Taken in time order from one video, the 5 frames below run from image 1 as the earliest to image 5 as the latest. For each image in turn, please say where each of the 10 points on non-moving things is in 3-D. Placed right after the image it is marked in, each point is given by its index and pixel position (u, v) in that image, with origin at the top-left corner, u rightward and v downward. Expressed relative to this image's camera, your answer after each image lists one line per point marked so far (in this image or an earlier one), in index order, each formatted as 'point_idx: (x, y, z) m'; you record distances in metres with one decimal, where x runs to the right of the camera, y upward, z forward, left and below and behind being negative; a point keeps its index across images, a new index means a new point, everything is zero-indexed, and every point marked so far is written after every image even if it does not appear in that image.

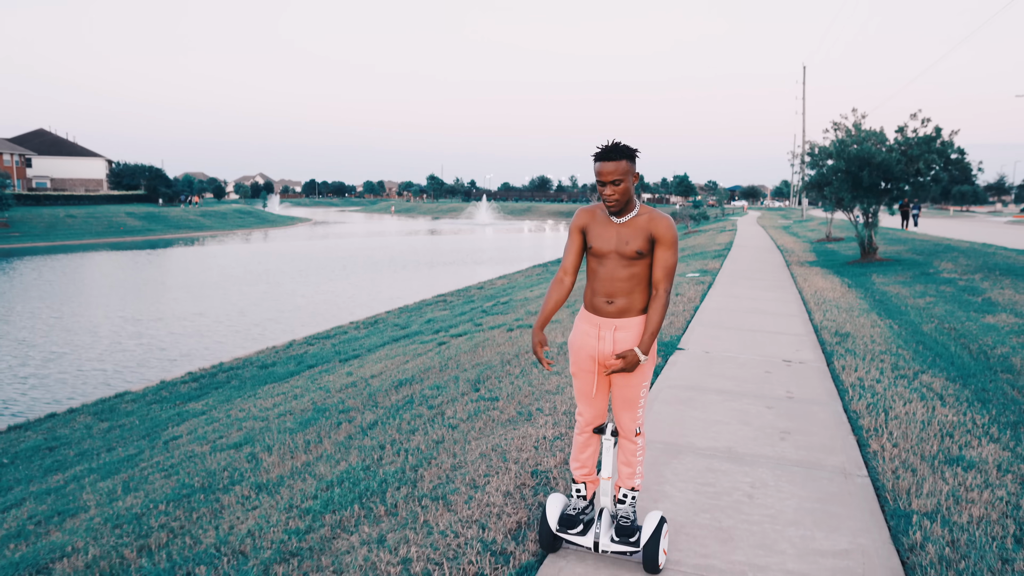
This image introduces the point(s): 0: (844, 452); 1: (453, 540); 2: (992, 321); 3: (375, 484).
0: (+1.8, -0.9, +4.1) m
1: (-0.2, -1.0, +3.1) m
2: (+5.1, -0.4, +7.9) m
3: (-0.7, -1.0, +3.9) m
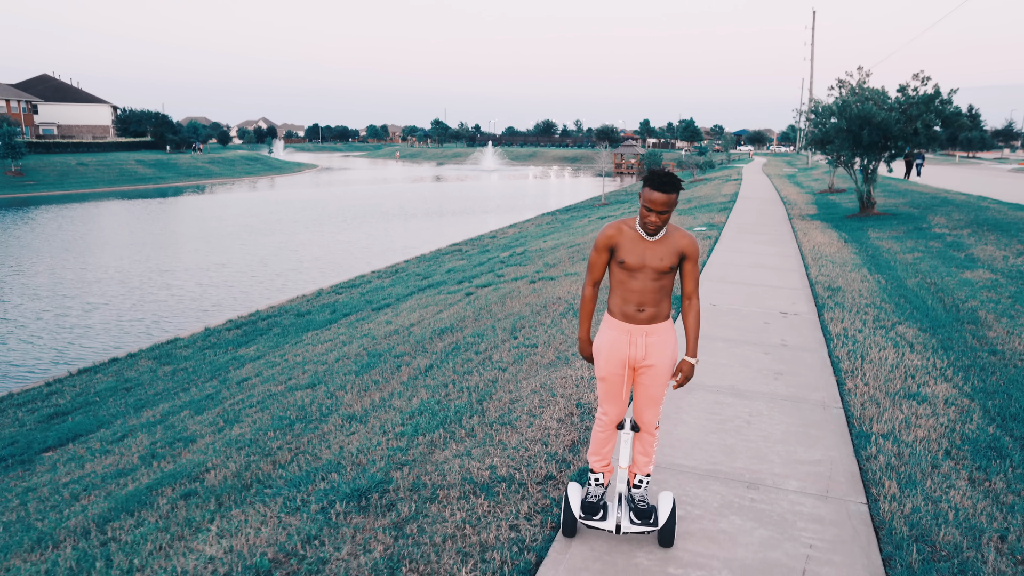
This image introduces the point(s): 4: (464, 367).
0: (+2.1, -0.7, +5.0) m
1: (+0.1, -0.9, +4.1) m
2: (+5.4, +0.1, +8.8) m
3: (-0.4, -0.8, +5.0) m
4: (-0.4, -0.7, +6.4) m
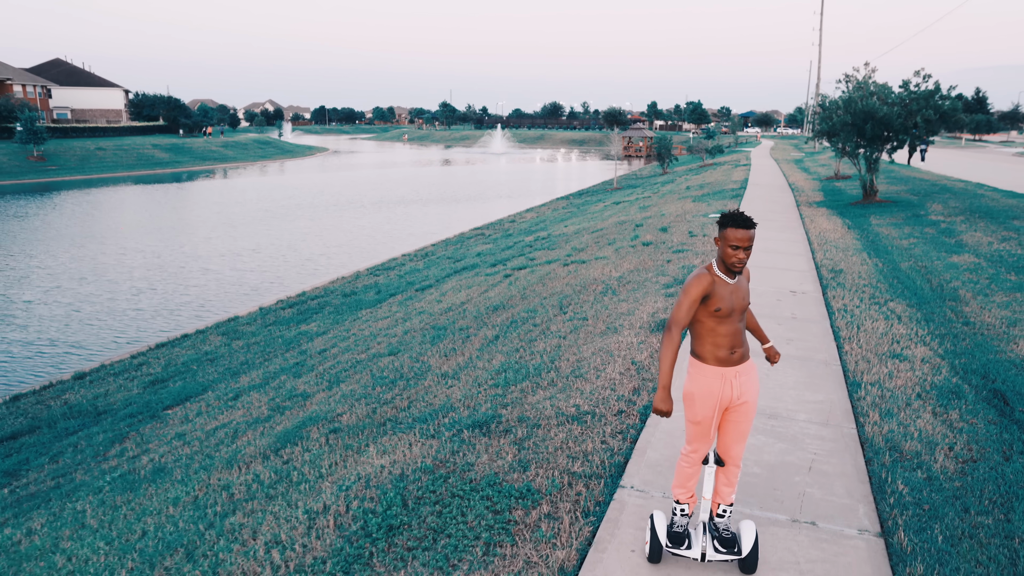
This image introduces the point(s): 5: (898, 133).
0: (+2.7, -0.5, +6.3) m
1: (+0.6, -0.8, +5.4) m
2: (+6.0, +0.4, +10.0) m
3: (+0.2, -0.7, +6.3) m
4: (+0.2, -0.5, +7.7) m
5: (+8.4, +3.4, +16.3) m
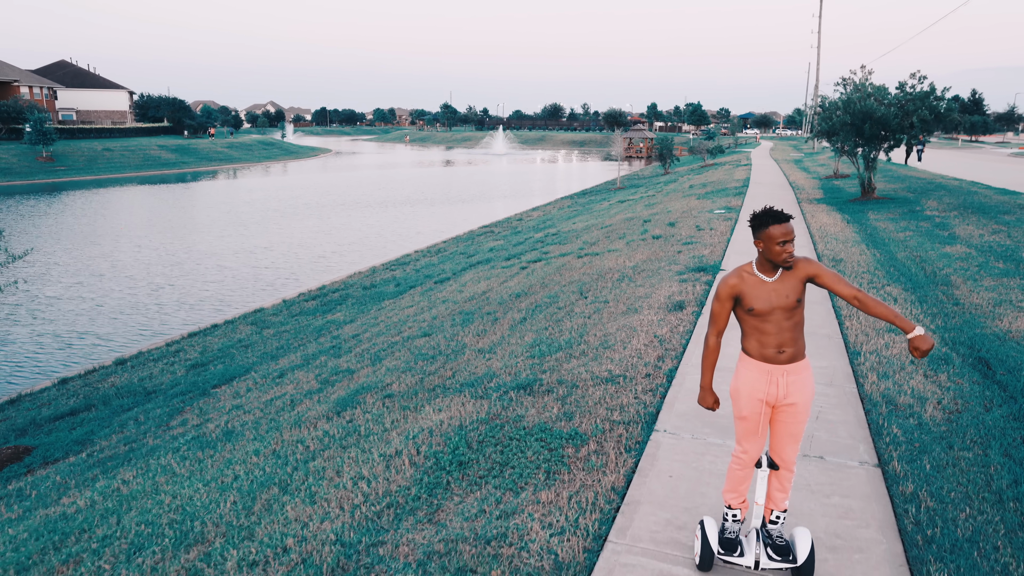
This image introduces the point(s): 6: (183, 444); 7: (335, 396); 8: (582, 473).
0: (+3.0, -0.4, +7.0) m
1: (+1.0, -0.6, +6.1) m
2: (+6.3, +0.5, +10.7) m
3: (+0.5, -0.5, +6.9) m
4: (+0.5, -0.3, +8.3) m
5: (+8.7, +3.5, +17.0) m
6: (-2.9, -1.4, +6.6) m
7: (-1.6, -1.0, +6.9) m
8: (+0.4, -1.0, +4.1) m
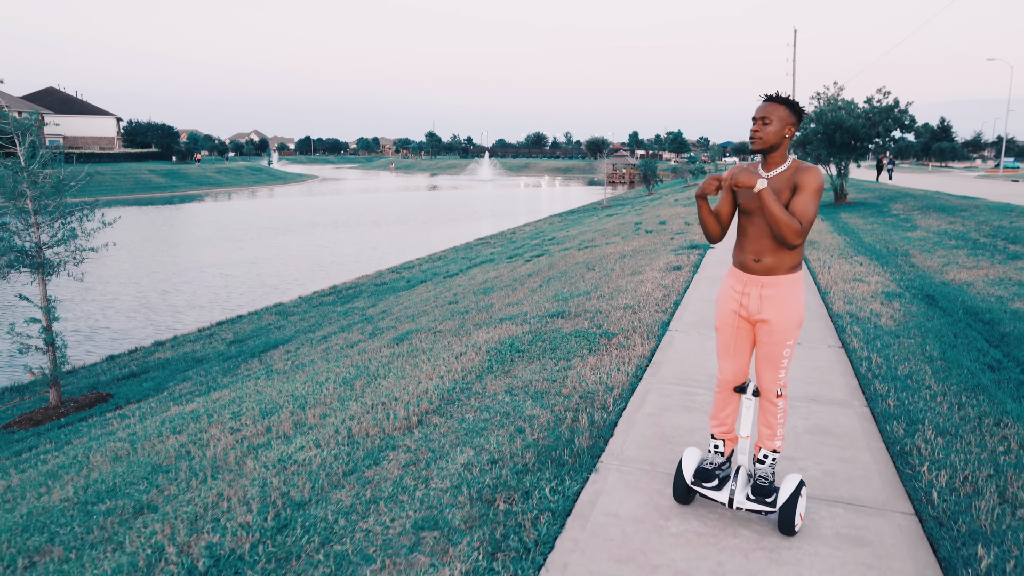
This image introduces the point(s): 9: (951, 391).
0: (+3.3, +0.1, +8.3) m
1: (+1.3, -0.1, +7.3) m
2: (+6.5, +0.8, +12.1) m
3: (+0.8, -0.1, +8.2) m
4: (+0.7, +0.1, +9.6) m
5: (+8.7, +3.6, +18.6) m
6: (-2.6, -0.9, +7.7) m
7: (-1.4, -0.5, +8.1) m
8: (+0.7, -0.4, +5.3) m
9: (+2.6, -0.6, +4.4) m
